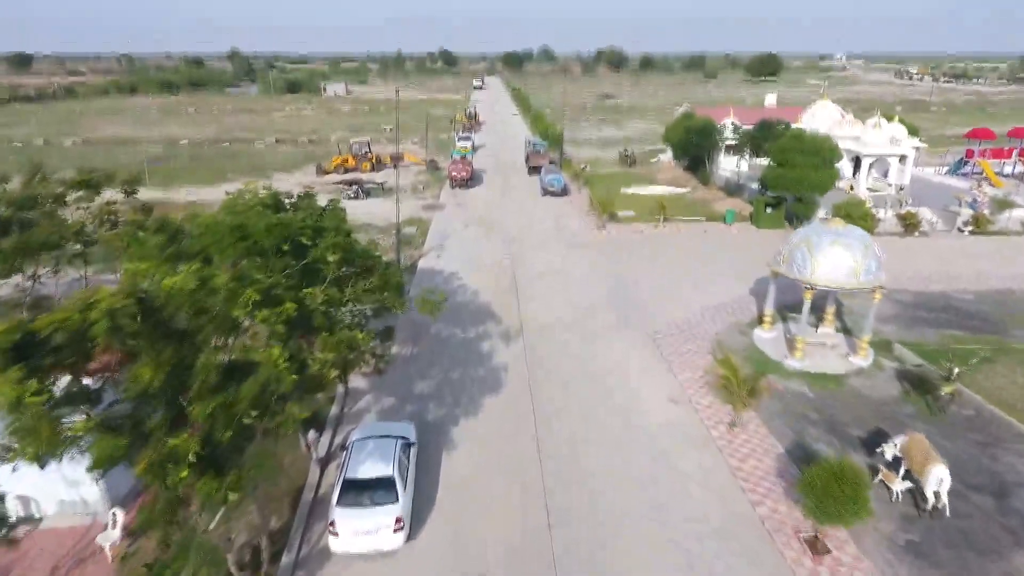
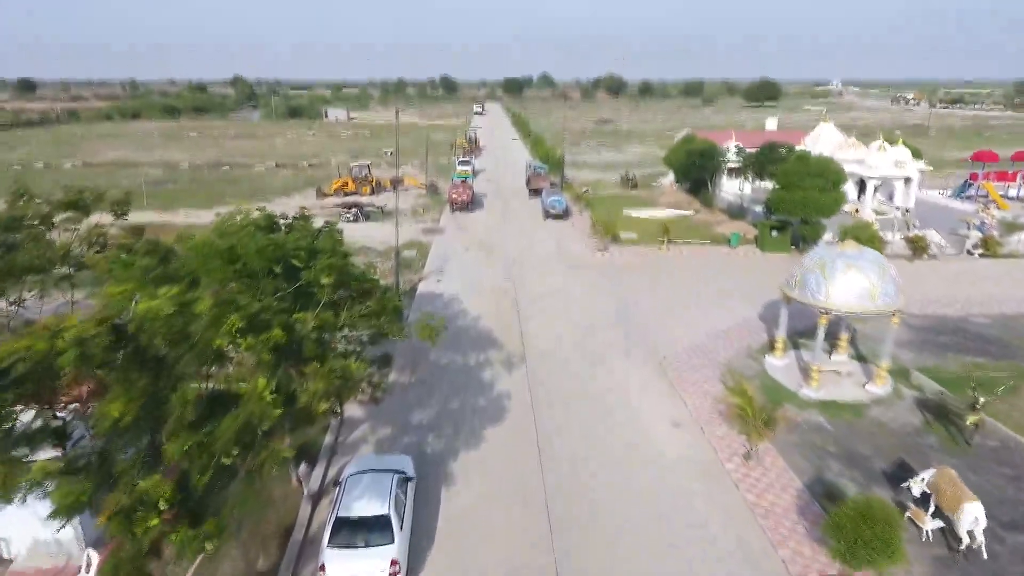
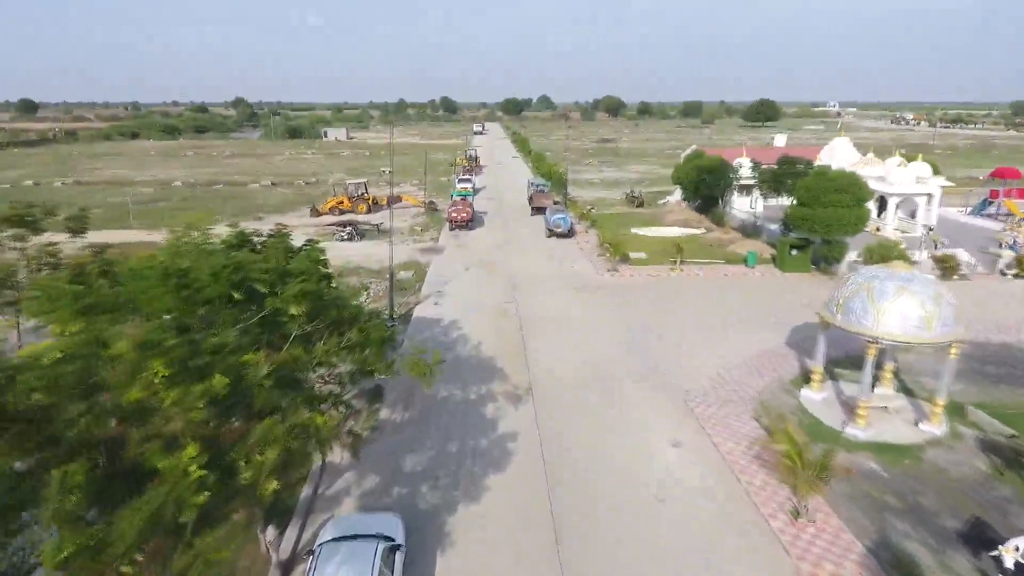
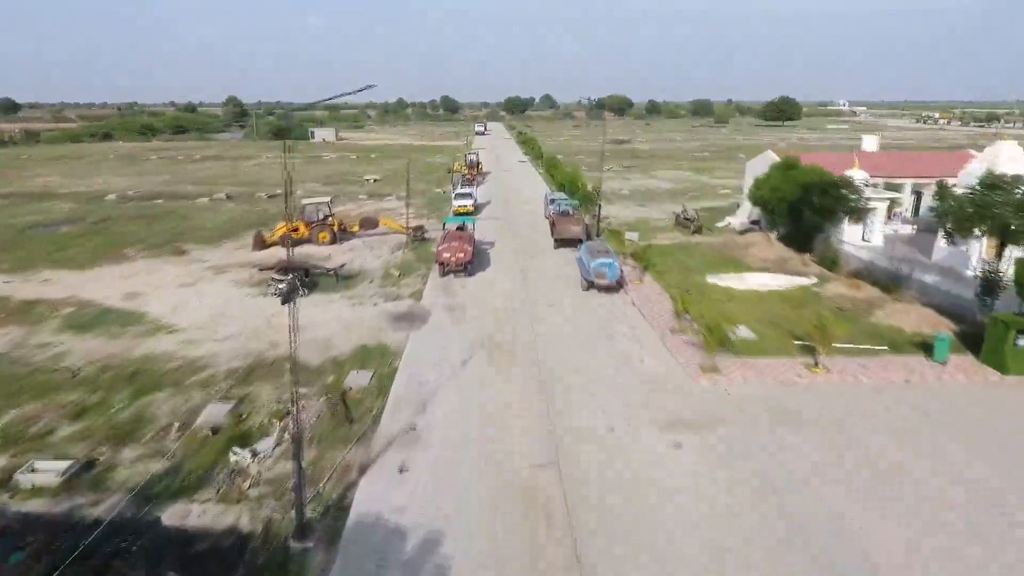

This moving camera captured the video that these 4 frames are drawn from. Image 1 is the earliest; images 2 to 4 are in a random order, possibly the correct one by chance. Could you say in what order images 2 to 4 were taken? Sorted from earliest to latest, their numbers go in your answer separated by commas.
2, 3, 4
